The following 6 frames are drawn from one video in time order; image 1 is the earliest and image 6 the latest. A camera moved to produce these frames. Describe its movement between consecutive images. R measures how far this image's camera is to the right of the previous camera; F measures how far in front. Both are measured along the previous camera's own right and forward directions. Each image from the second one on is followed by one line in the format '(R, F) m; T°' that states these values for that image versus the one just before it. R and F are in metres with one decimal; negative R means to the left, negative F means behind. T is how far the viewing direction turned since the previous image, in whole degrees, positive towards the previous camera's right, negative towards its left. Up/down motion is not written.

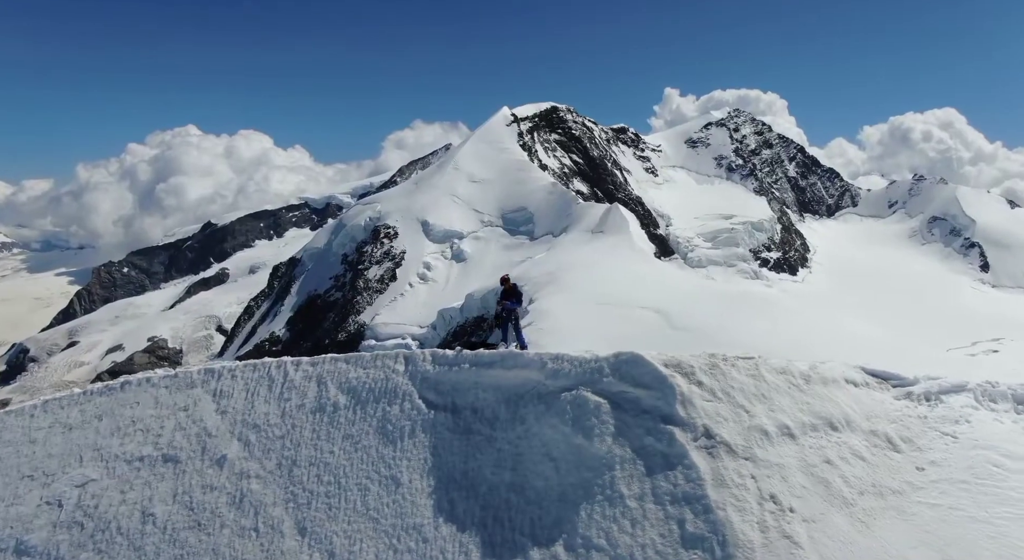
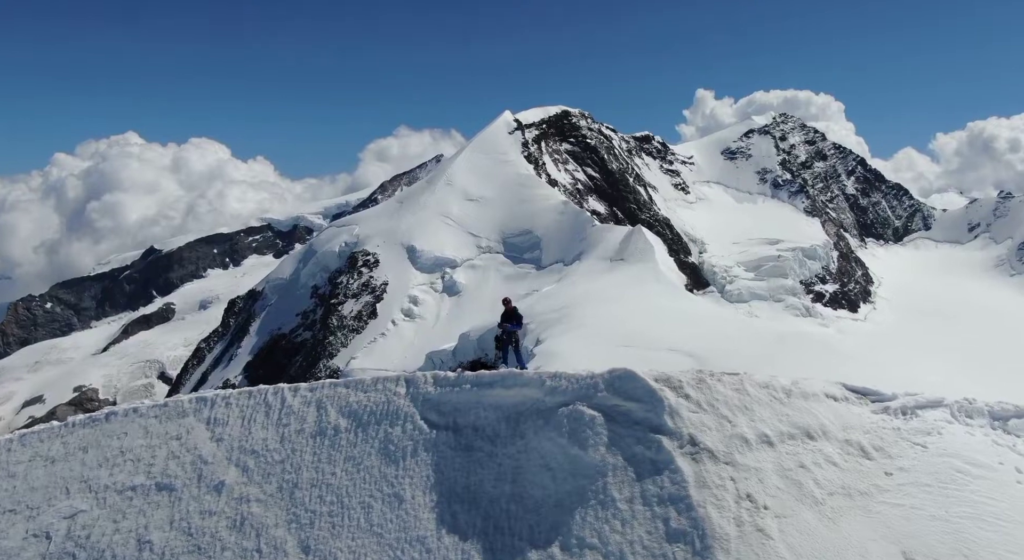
(+1.5, -1.6) m; -1°
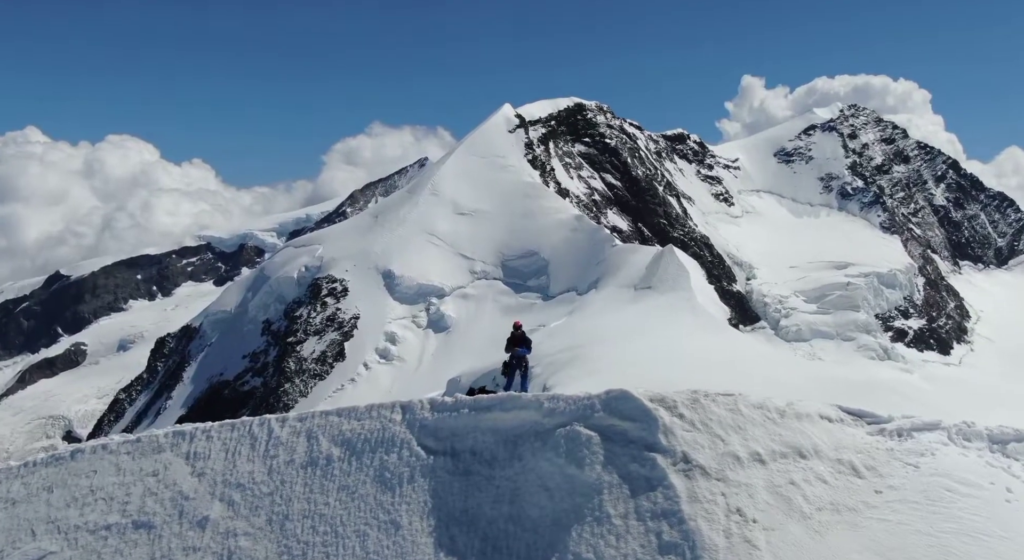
(+0.1, +3.0) m; -1°
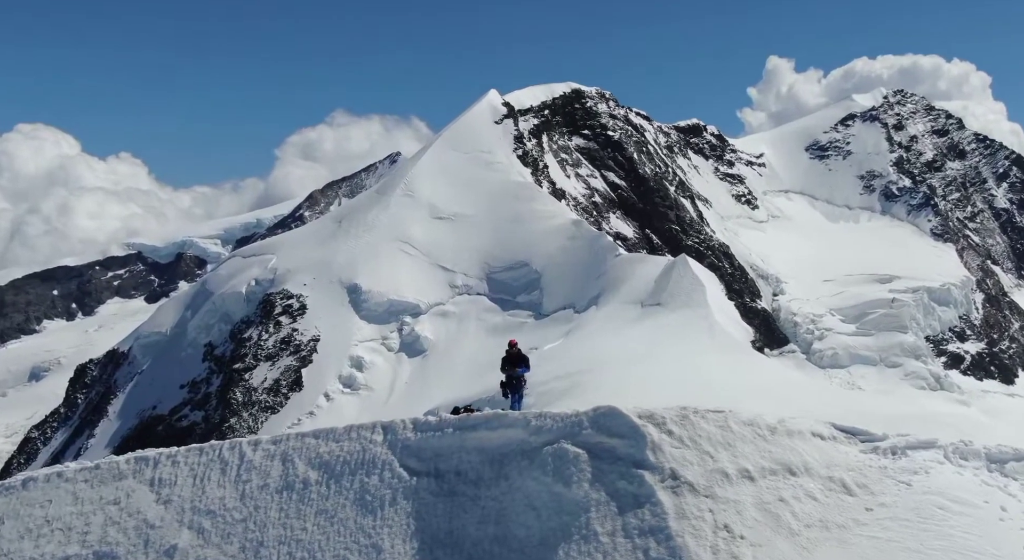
(0.0, +1.8) m; +1°
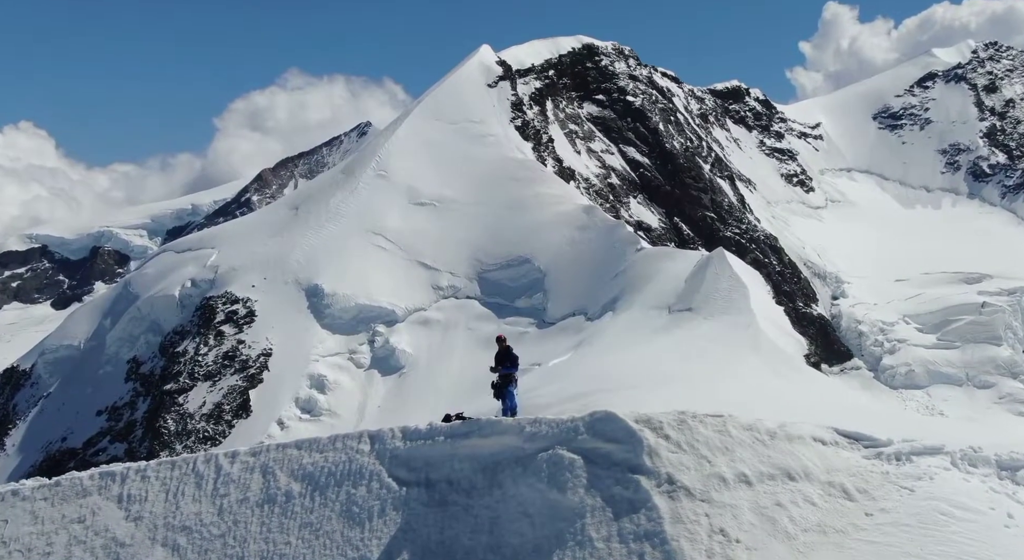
(0.0, +2.0) m; 0°
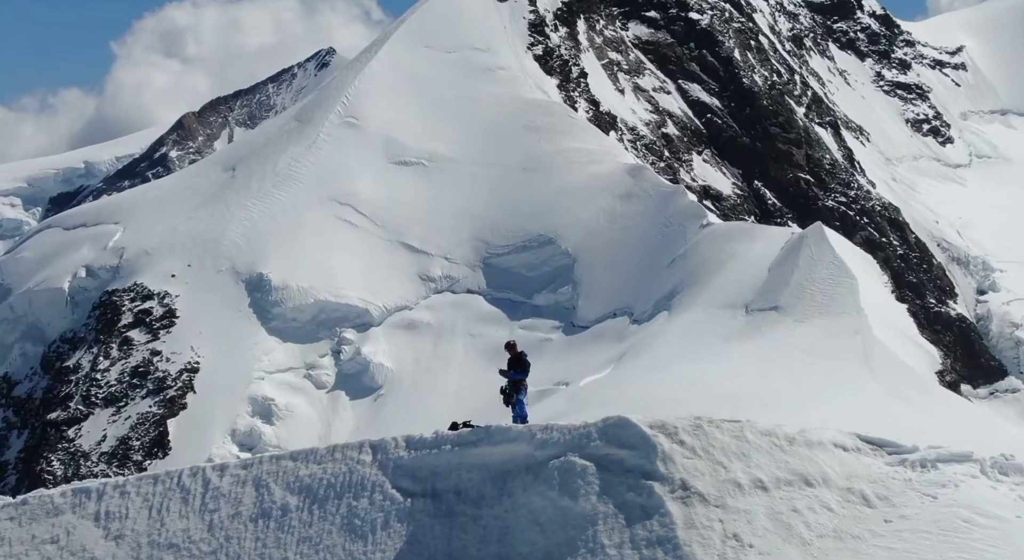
(-0.1, +2.3) m; -1°
